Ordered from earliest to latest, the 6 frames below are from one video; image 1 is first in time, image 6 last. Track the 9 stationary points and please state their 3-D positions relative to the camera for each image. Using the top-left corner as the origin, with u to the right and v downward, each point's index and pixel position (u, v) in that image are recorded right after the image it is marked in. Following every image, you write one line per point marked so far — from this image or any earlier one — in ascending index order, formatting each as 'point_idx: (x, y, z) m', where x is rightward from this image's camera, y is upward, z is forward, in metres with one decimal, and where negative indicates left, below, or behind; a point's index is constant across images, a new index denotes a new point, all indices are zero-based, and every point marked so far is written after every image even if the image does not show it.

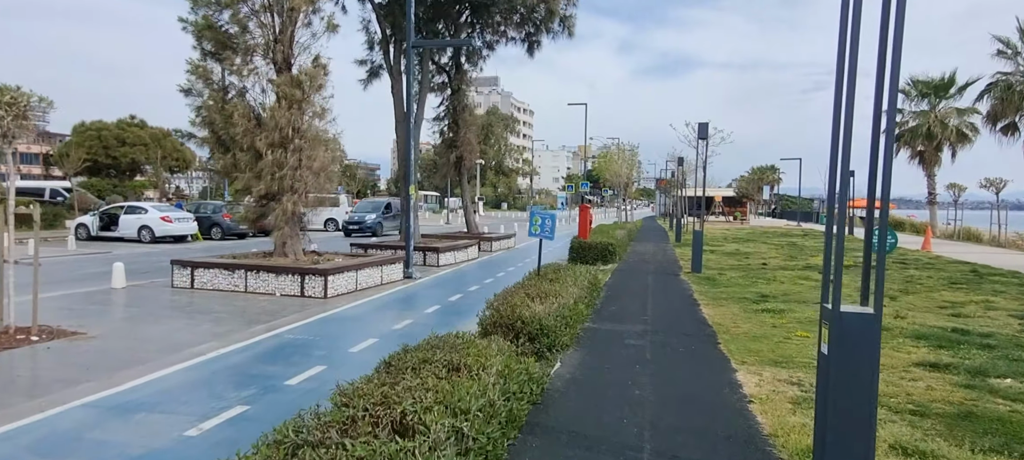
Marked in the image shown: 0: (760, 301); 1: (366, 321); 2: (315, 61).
0: (+4.1, -1.2, +11.3) m
1: (-2.0, -1.3, +9.5) m
2: (-3.9, +3.4, +13.6) m
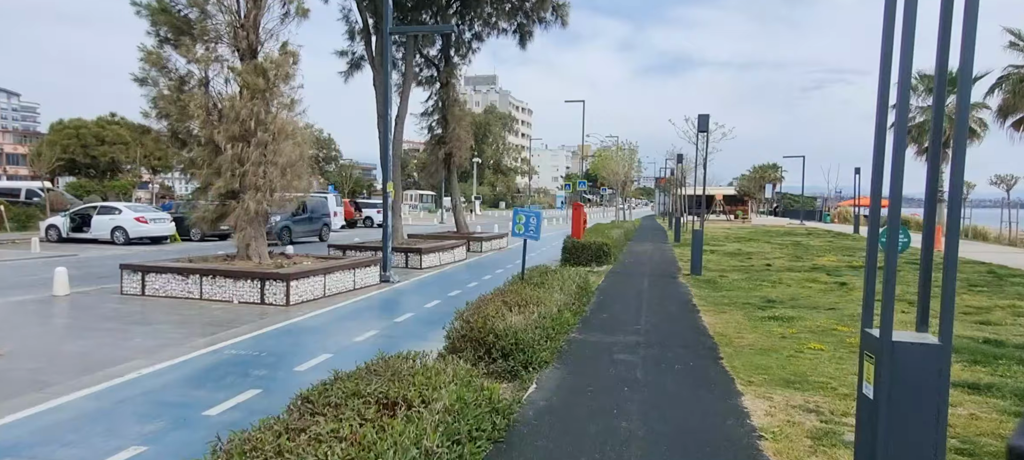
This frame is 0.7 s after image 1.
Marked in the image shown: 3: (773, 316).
0: (+3.8, -1.1, +10.3) m
1: (-2.3, -1.3, +8.5) m
2: (-4.2, +3.3, +12.6) m
3: (+3.6, -1.2, +9.4) m
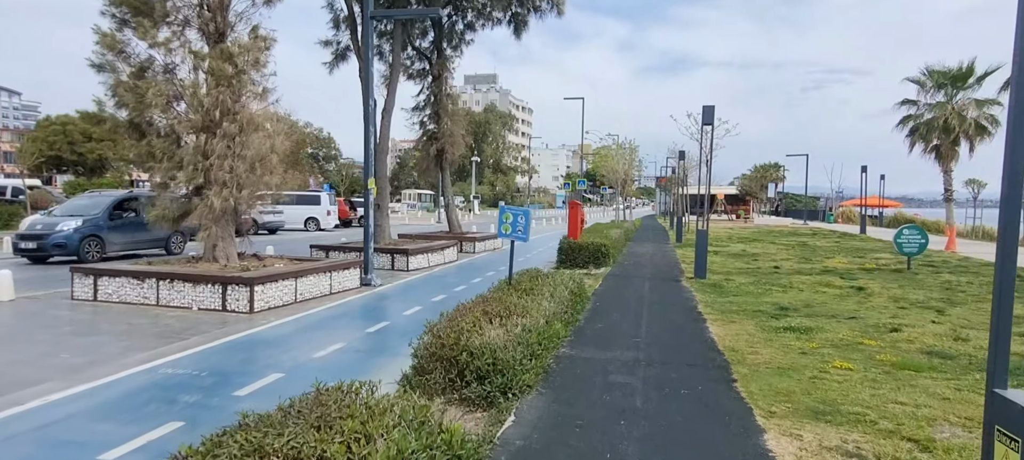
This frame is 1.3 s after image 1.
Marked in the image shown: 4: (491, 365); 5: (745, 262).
0: (+3.6, -1.2, +9.3) m
1: (-2.5, -1.3, +7.5) m
2: (-4.4, +3.3, +11.6) m
3: (+3.4, -1.2, +8.4) m
4: (-0.2, -1.1, +5.5) m
5: (+6.0, -0.8, +17.6) m
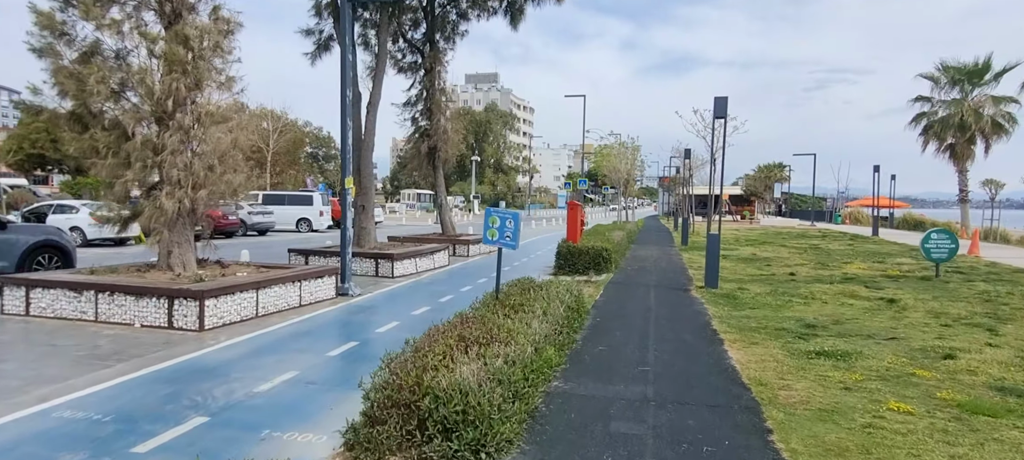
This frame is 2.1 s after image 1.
0: (+3.5, -1.2, +8.1) m
1: (-2.6, -1.3, +6.3) m
2: (-4.5, +3.3, +10.4) m
3: (+3.2, -1.3, +7.2) m
4: (-0.3, -1.1, +4.3) m
5: (+5.8, -0.9, +16.4) m
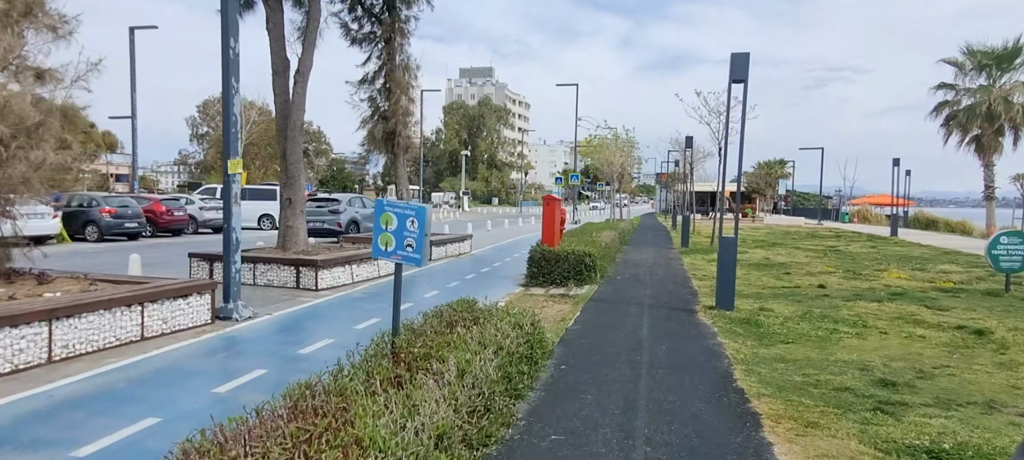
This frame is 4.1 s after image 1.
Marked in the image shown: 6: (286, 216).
0: (+2.8, -1.3, +5.1) m
1: (-3.3, -1.4, +3.3) m
2: (-5.2, +3.3, +7.3) m
3: (+2.5, -1.3, +4.1) m
4: (-1.0, -1.2, +1.2) m
5: (+5.1, -0.9, +13.4) m
6: (-4.2, +0.3, +12.9) m
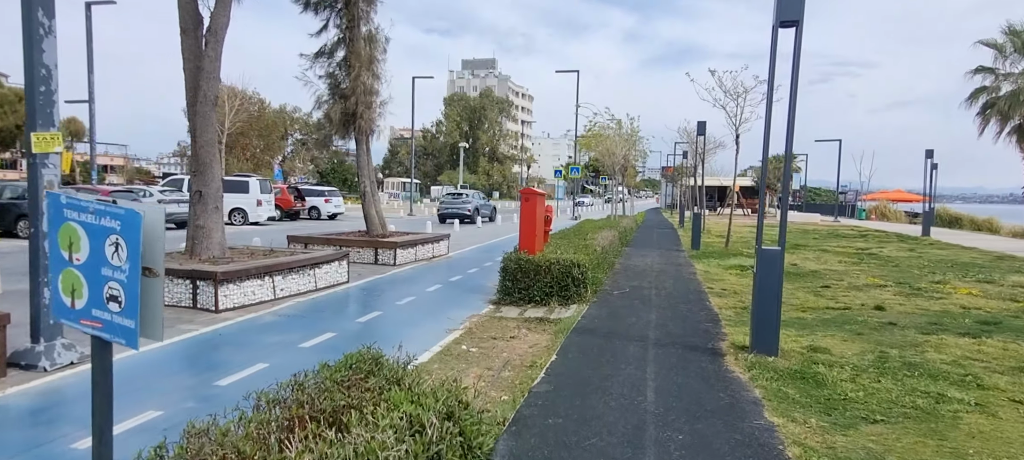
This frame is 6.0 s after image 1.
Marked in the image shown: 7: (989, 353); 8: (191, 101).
0: (+2.3, -1.4, +2.3) m
1: (-3.8, -1.5, +0.5) m
2: (-5.6, +3.2, +4.6) m
3: (+2.0, -1.4, +1.4) m
4: (-1.5, -1.3, -1.5) m
5: (+4.7, -1.0, +10.6) m
6: (-4.7, +0.3, +10.2) m
7: (+4.6, -1.2, +6.7) m
8: (-4.8, +1.9, +10.3) m
